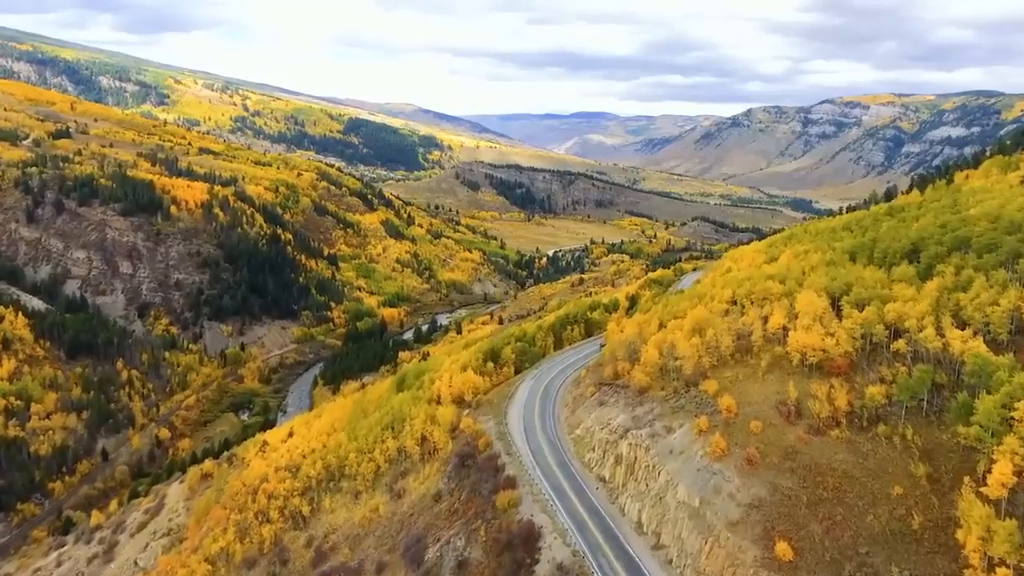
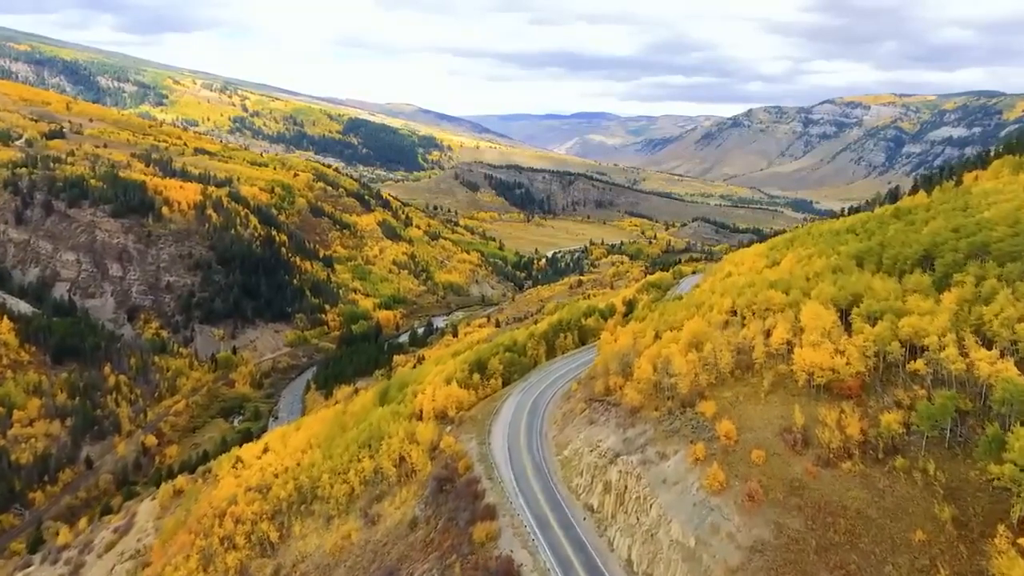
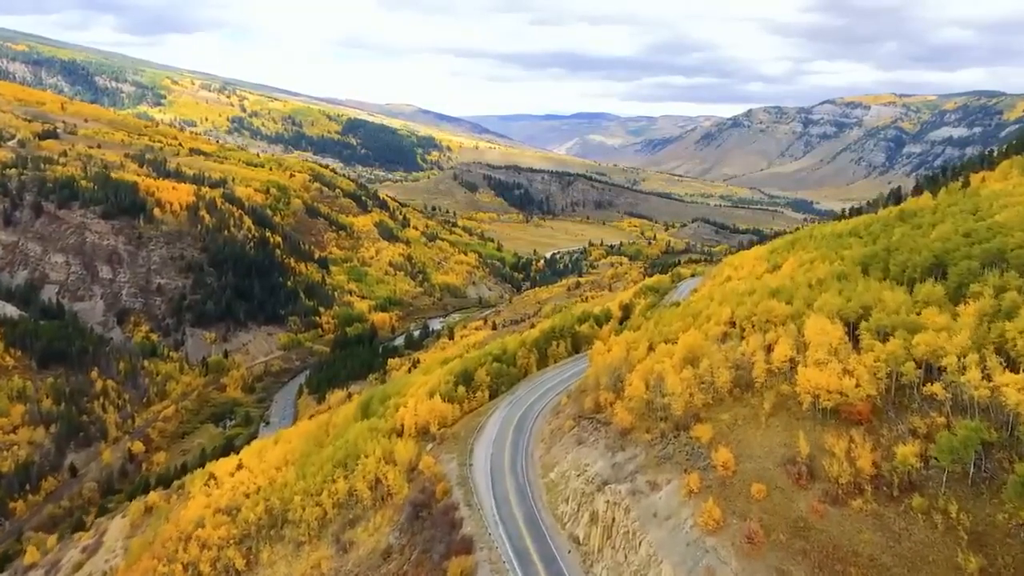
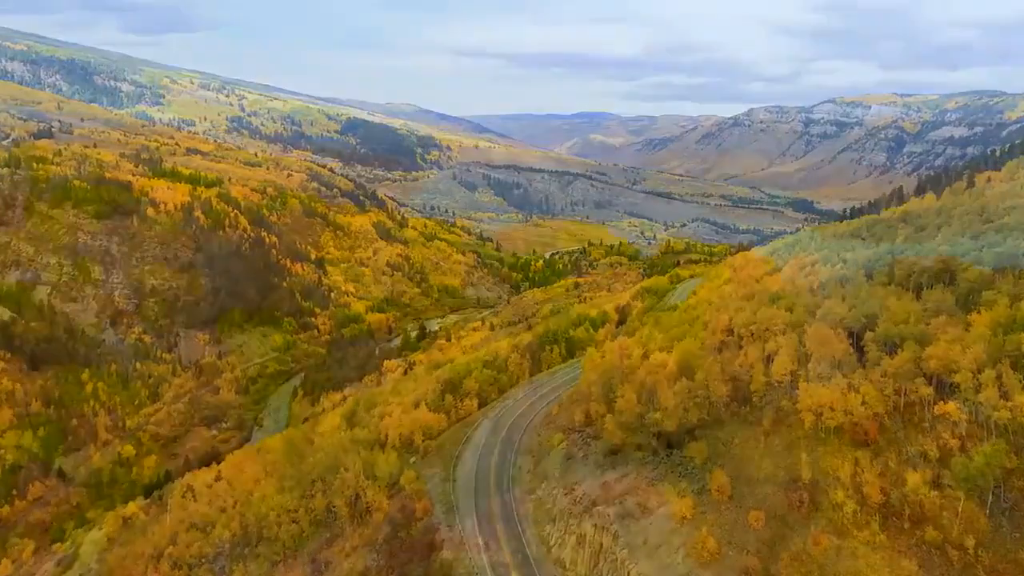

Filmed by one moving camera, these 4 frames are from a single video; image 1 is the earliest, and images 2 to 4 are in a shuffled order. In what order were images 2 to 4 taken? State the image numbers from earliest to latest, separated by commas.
2, 3, 4
